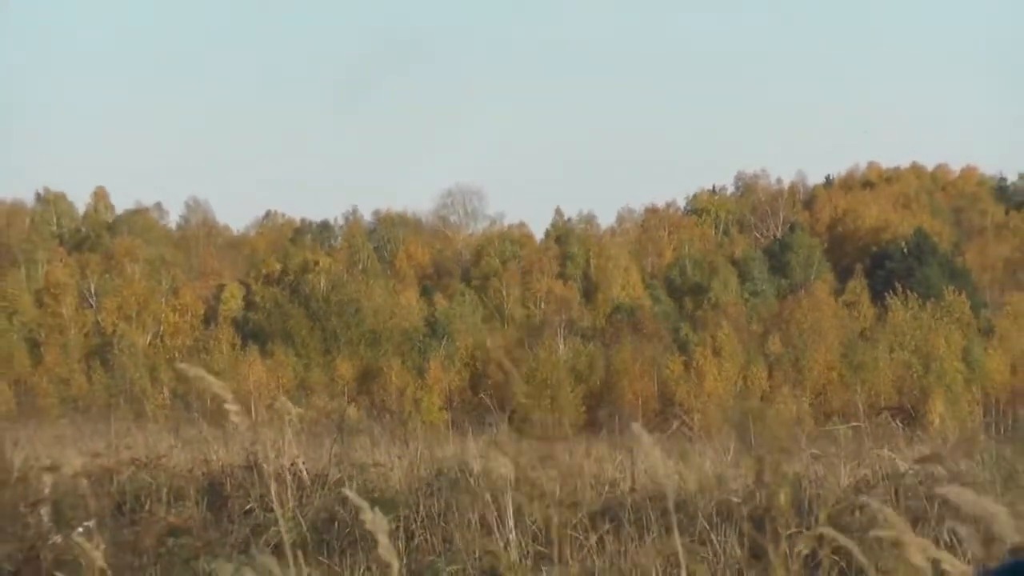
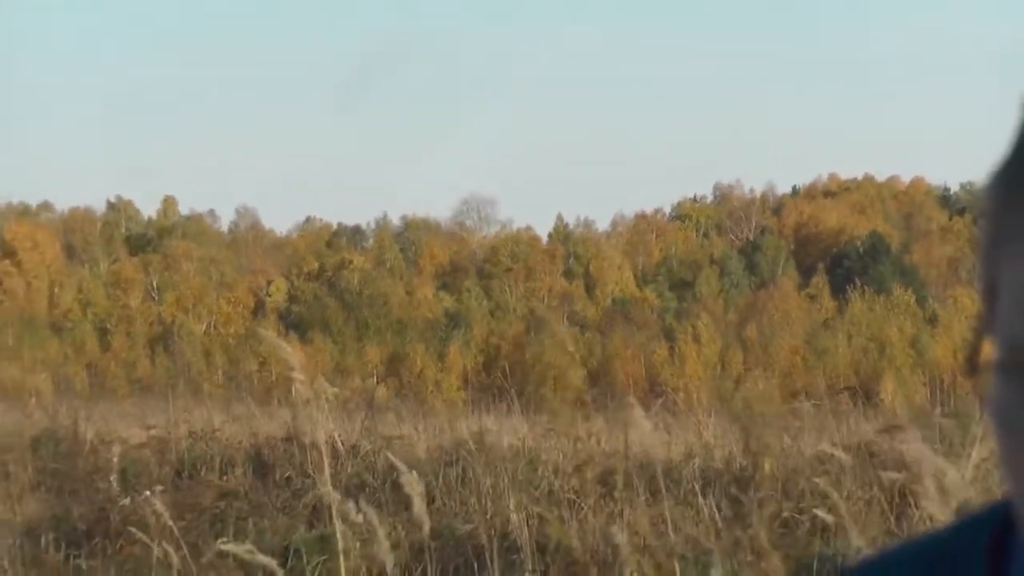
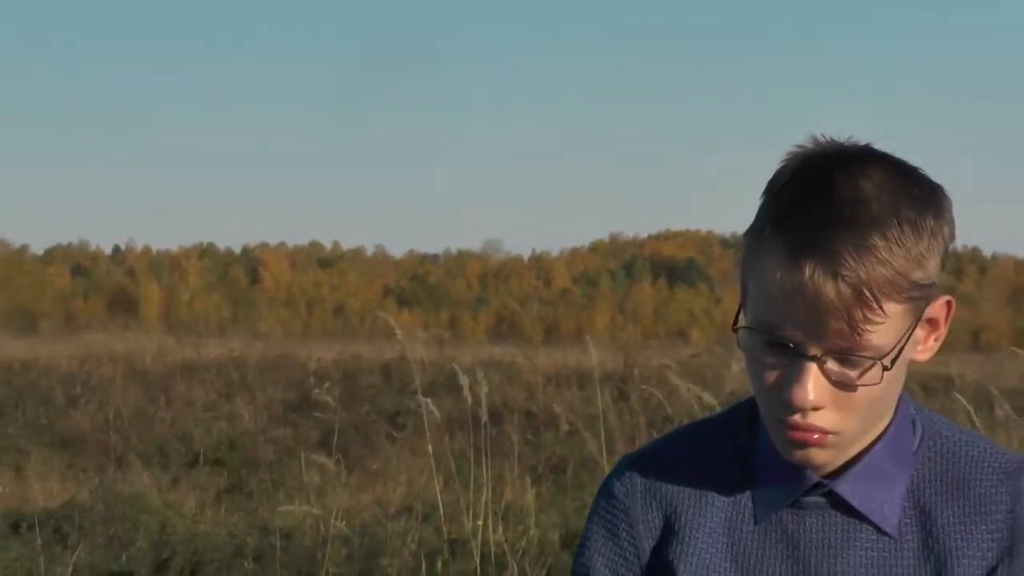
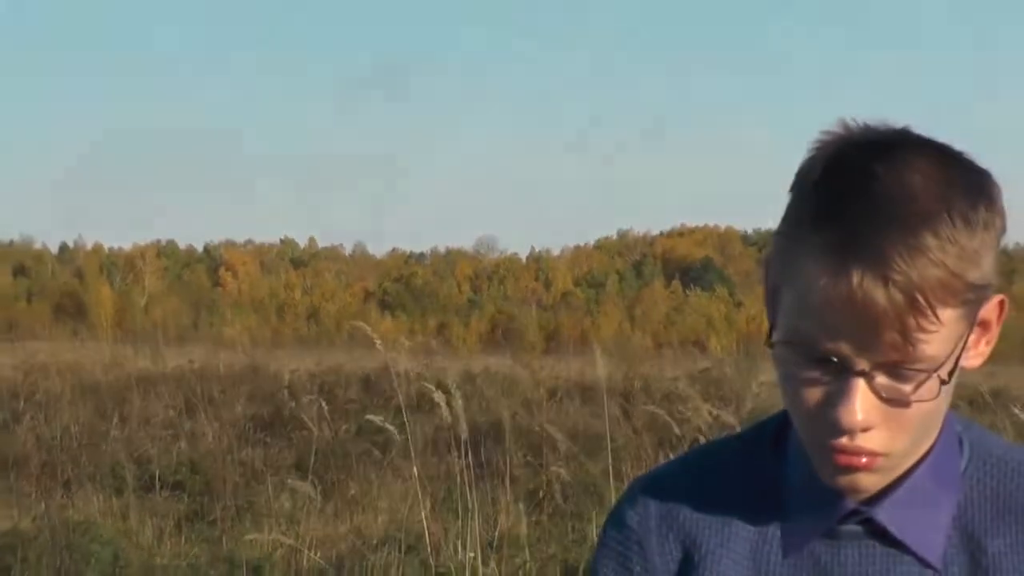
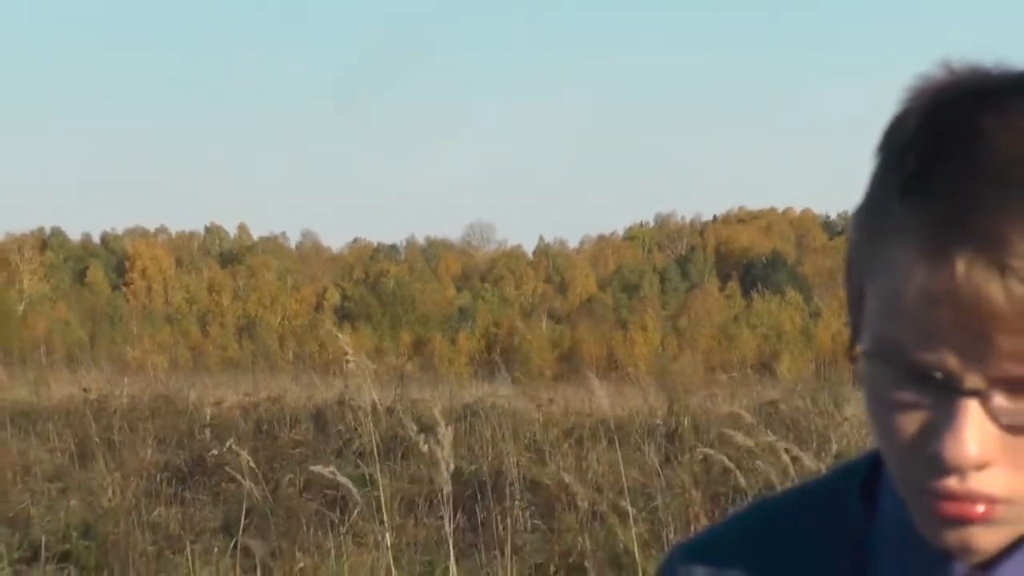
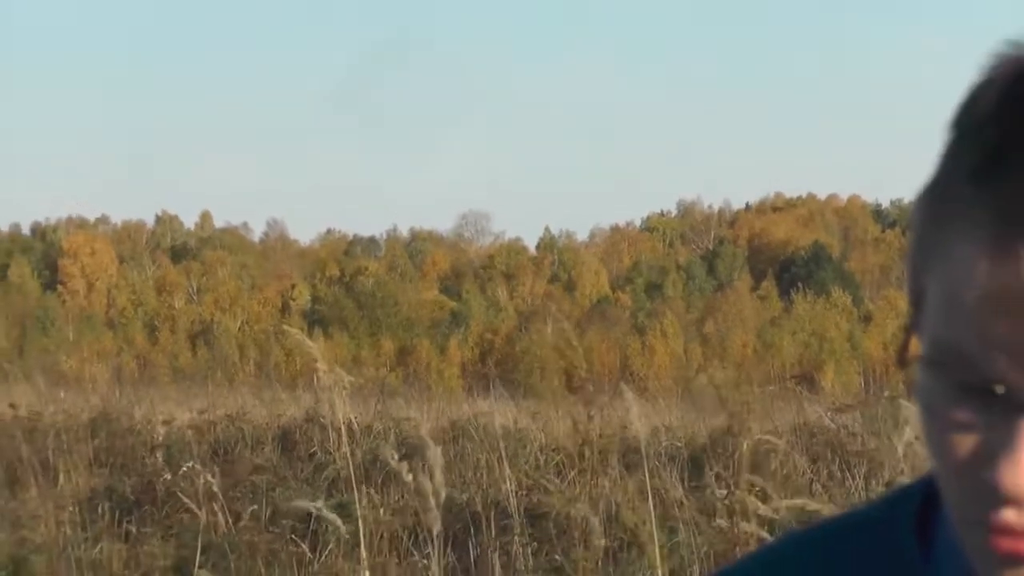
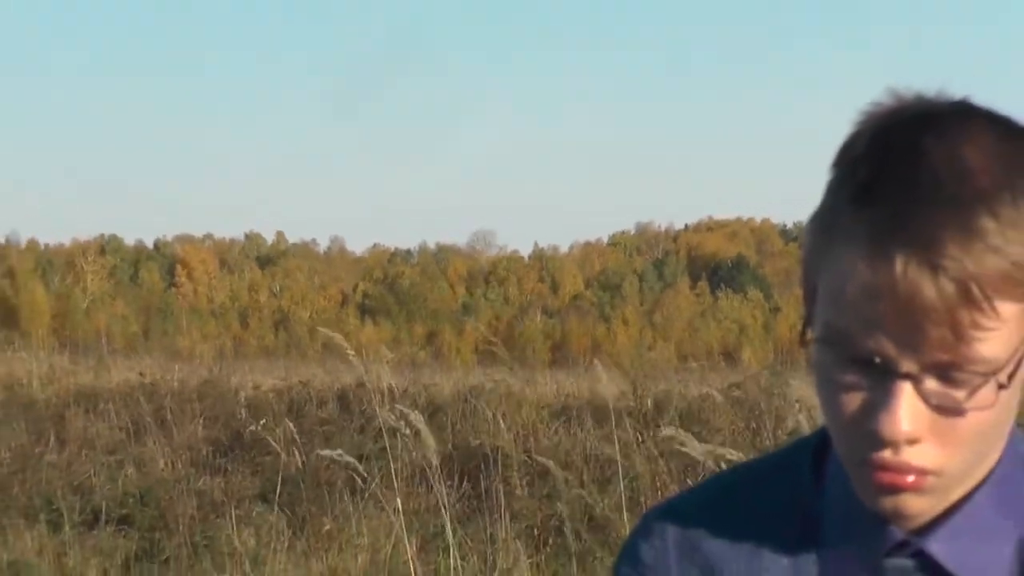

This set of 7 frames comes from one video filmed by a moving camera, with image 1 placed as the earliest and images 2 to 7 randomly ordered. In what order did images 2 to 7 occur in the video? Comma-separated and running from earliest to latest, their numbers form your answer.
2, 6, 5, 7, 4, 3
